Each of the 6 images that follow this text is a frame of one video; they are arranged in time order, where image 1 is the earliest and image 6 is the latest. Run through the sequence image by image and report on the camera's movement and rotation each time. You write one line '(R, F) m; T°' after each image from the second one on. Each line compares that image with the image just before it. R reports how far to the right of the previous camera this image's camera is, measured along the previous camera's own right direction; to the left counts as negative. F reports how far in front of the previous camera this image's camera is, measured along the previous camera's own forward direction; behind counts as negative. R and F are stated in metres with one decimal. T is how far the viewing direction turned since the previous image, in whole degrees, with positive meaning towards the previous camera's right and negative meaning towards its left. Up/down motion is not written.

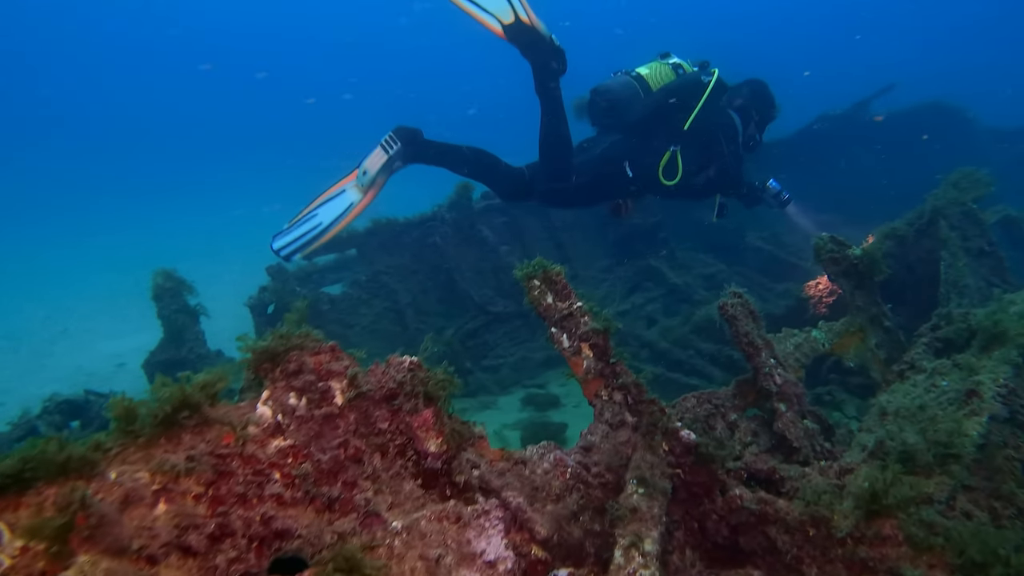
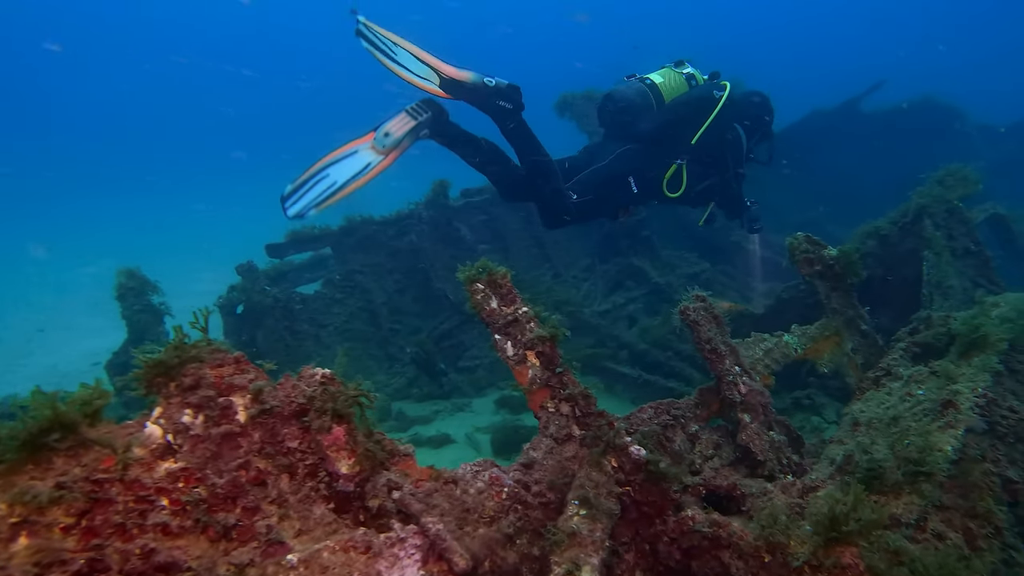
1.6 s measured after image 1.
(+0.4, +0.3) m; 0°
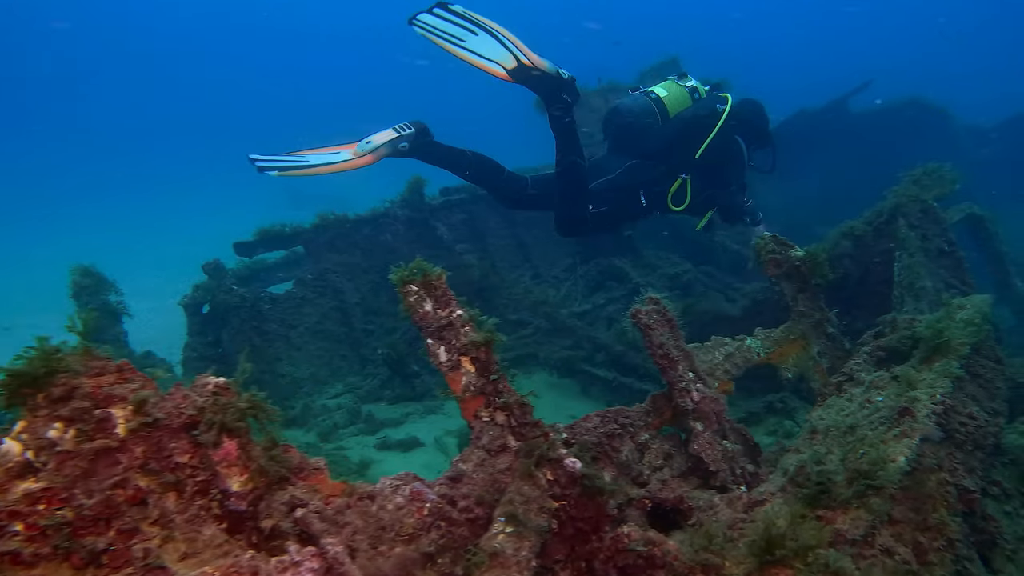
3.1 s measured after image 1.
(+0.5, +0.2) m; 0°
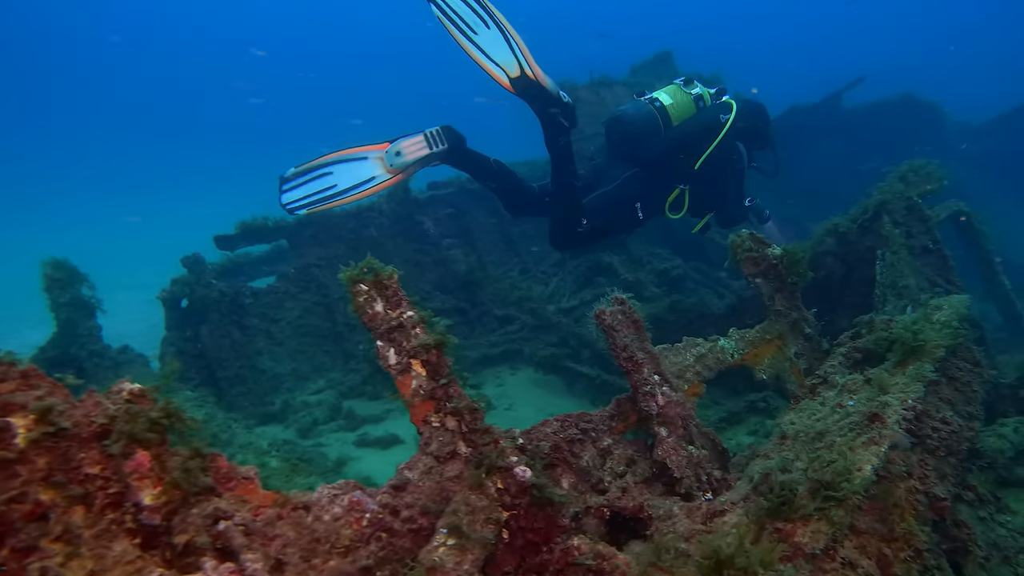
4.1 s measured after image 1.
(+0.3, +0.2) m; 0°
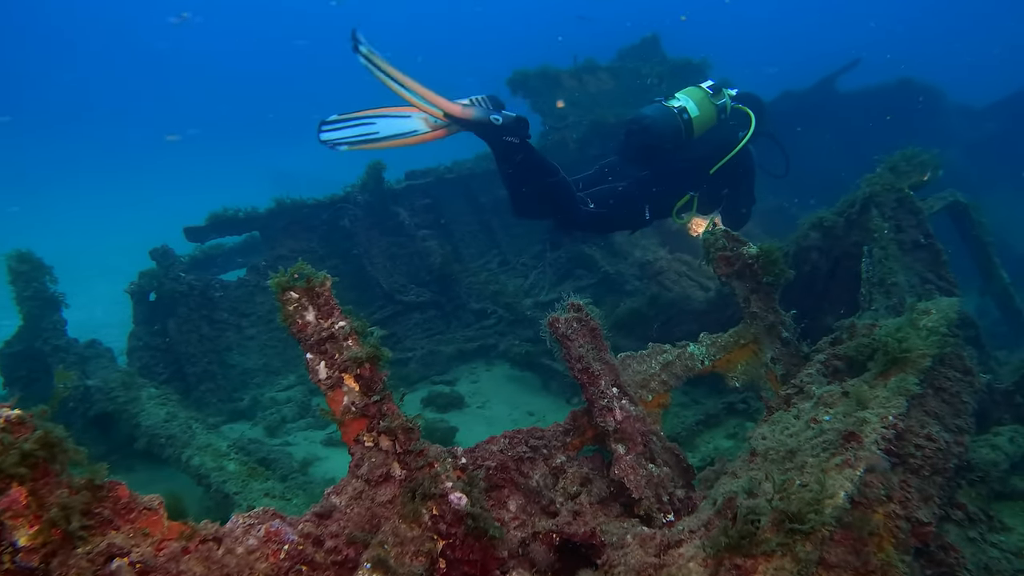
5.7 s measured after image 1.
(+0.4, +0.3) m; 0°
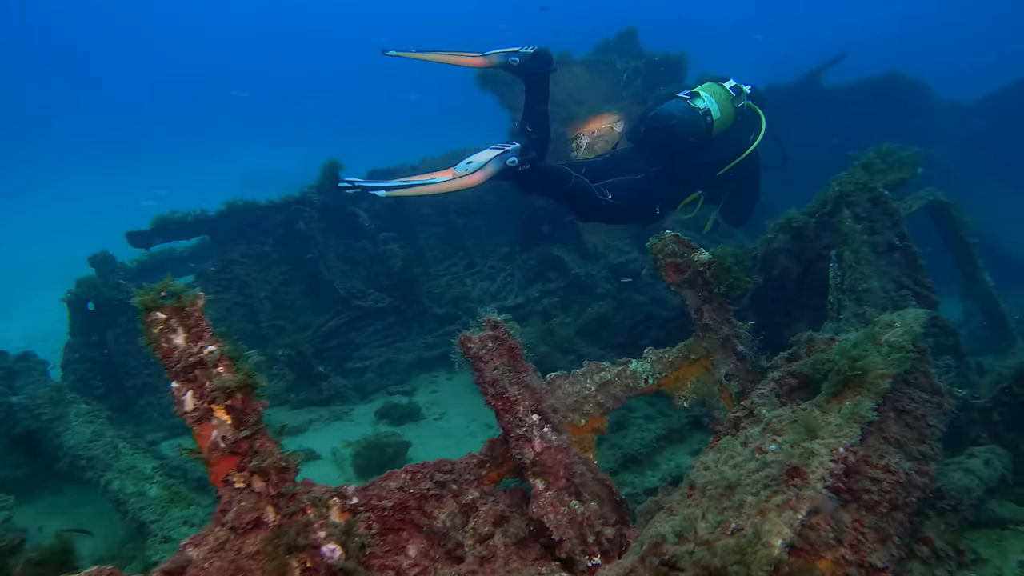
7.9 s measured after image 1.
(+0.5, +0.4) m; 0°
